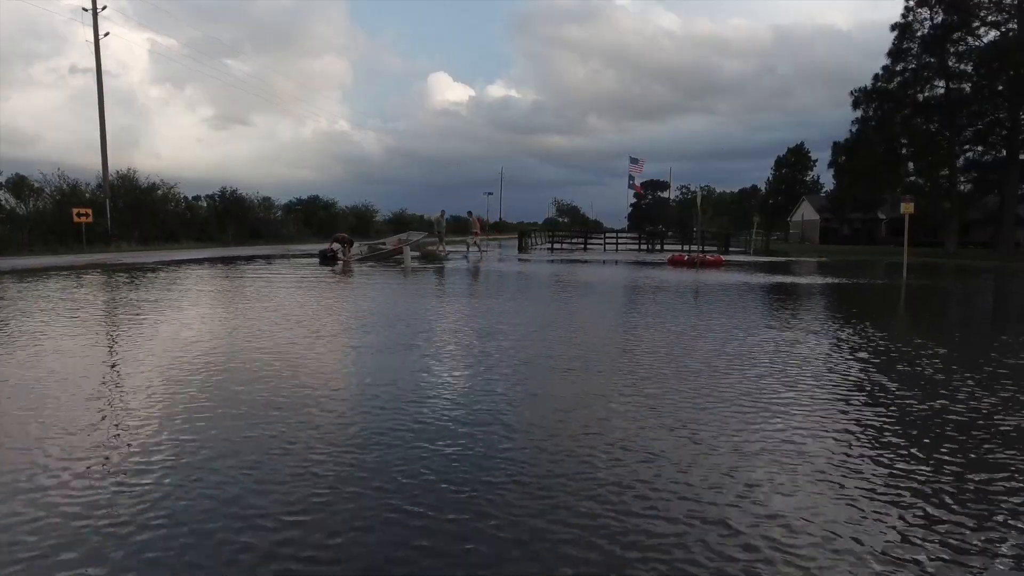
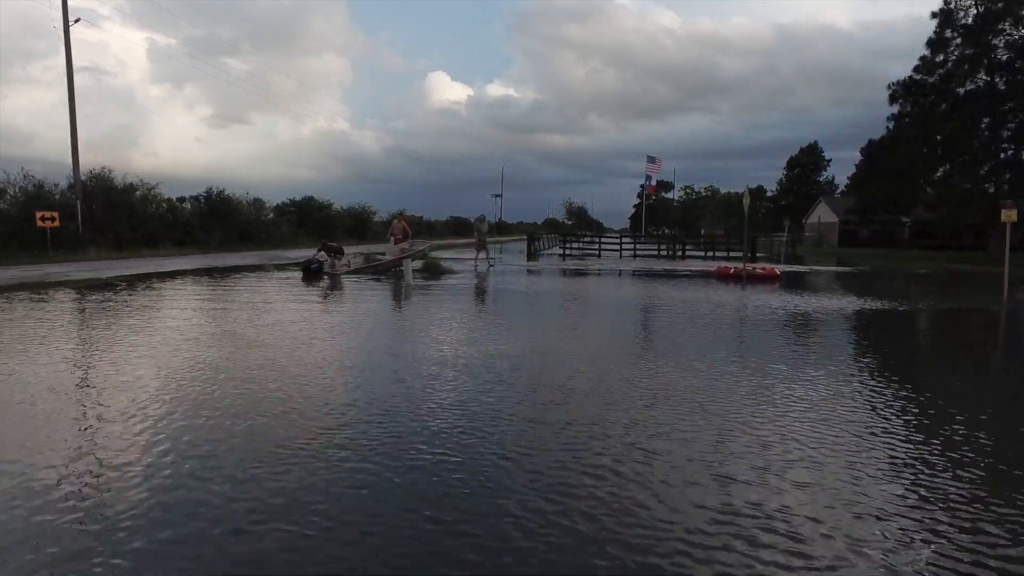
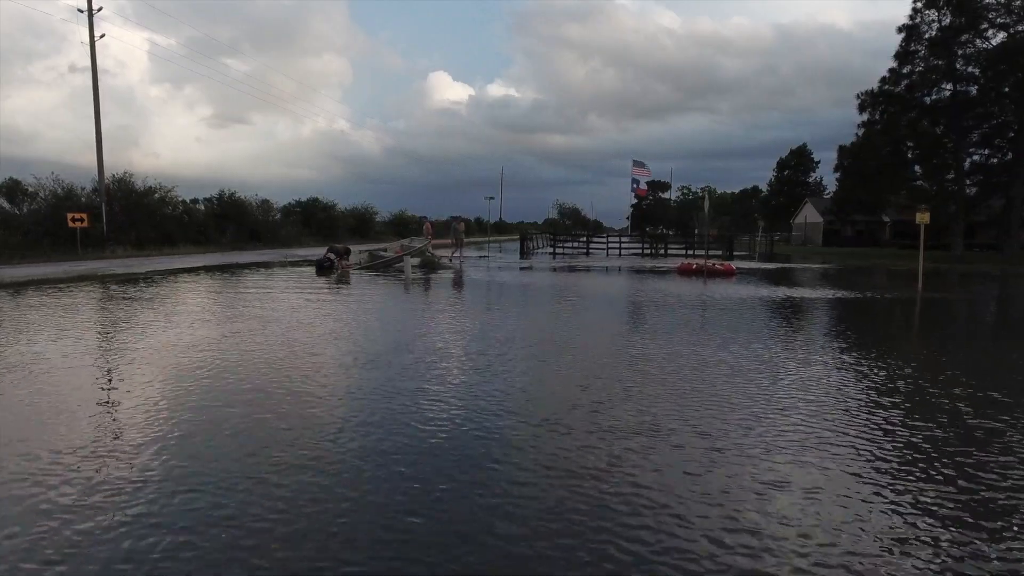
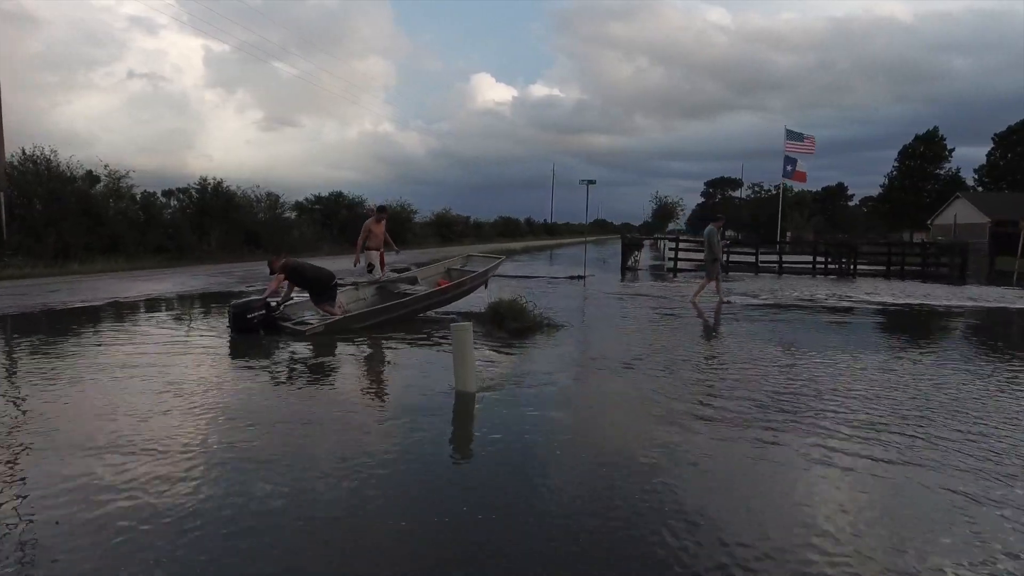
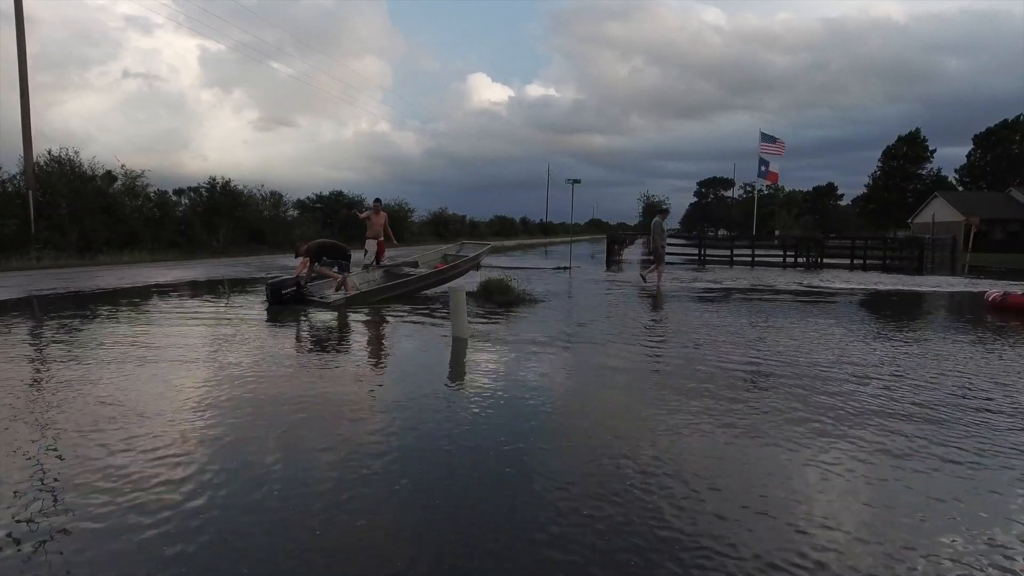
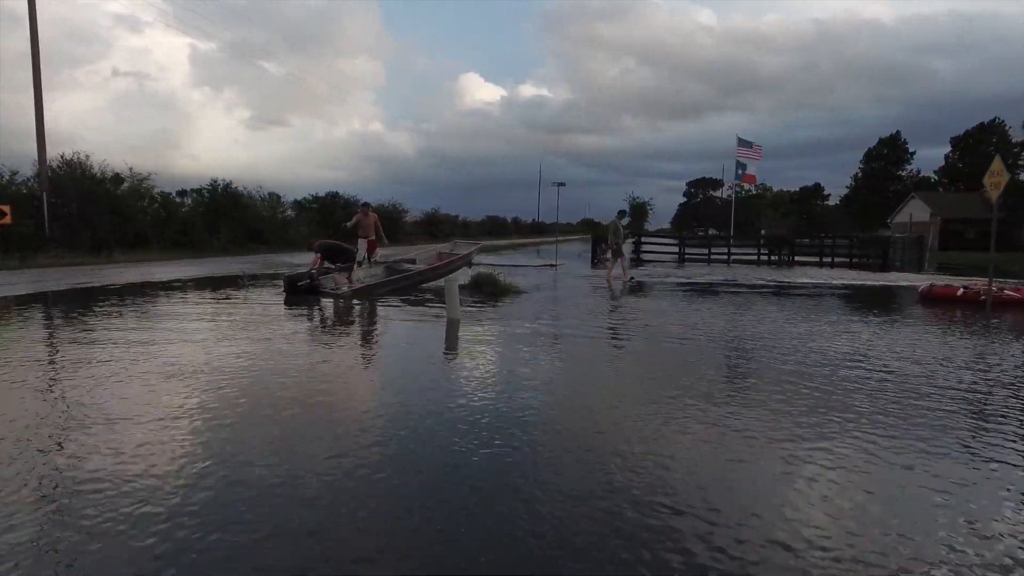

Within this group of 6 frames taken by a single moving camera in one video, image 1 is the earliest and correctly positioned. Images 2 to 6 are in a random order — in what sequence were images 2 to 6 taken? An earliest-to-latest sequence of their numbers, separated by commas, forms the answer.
3, 2, 6, 5, 4
